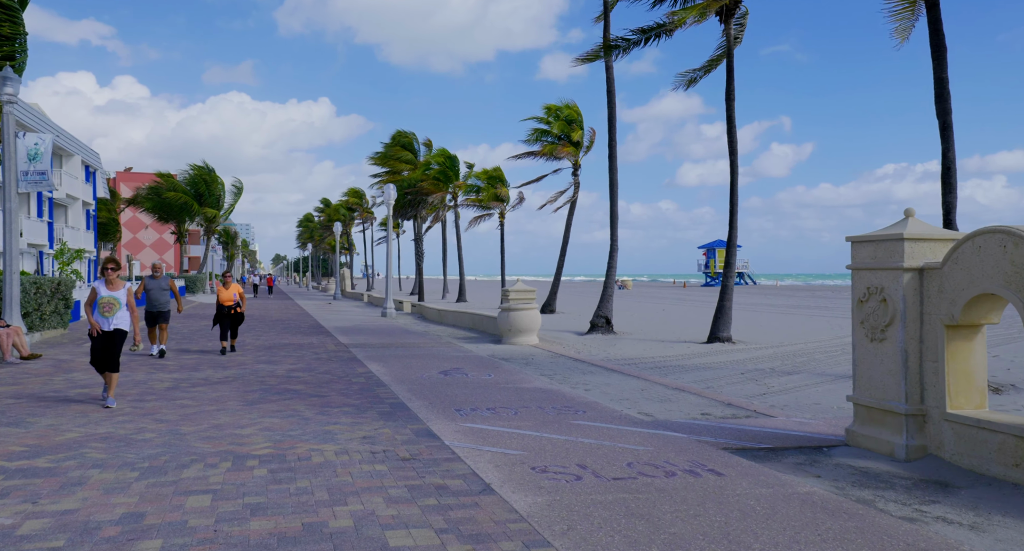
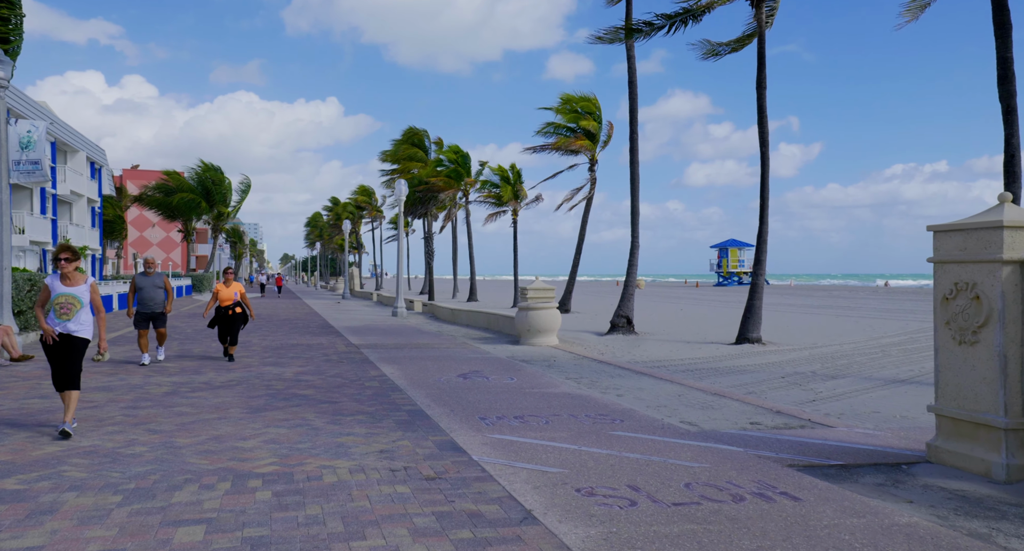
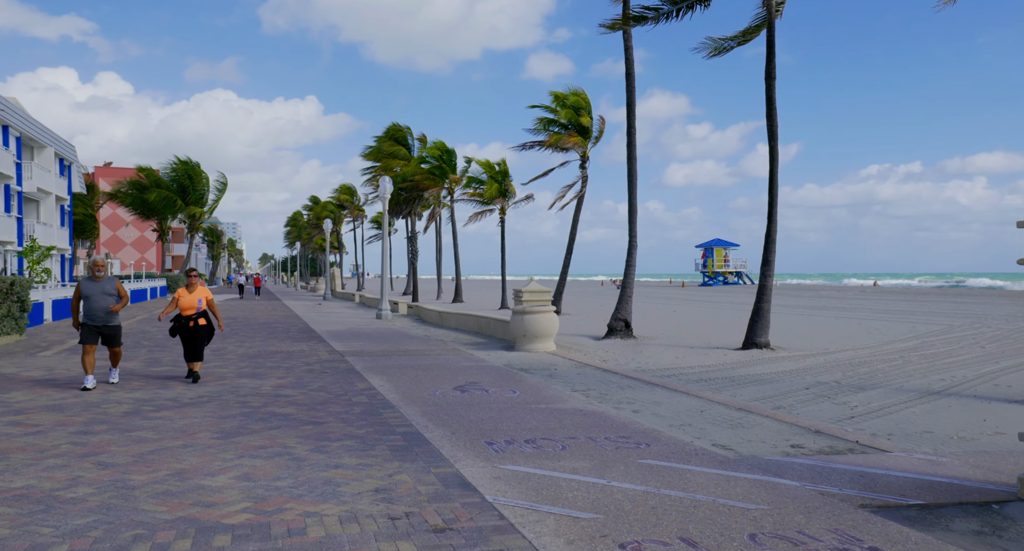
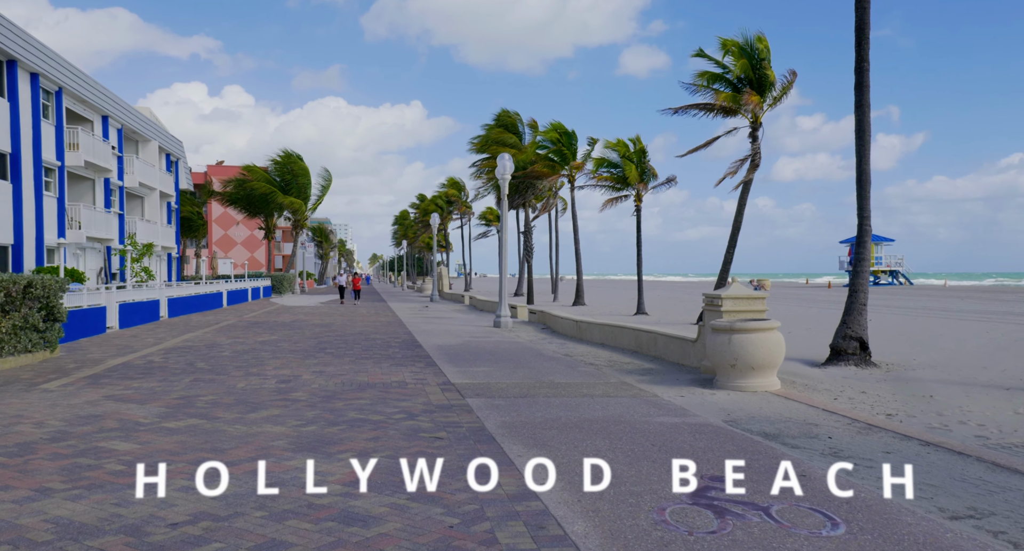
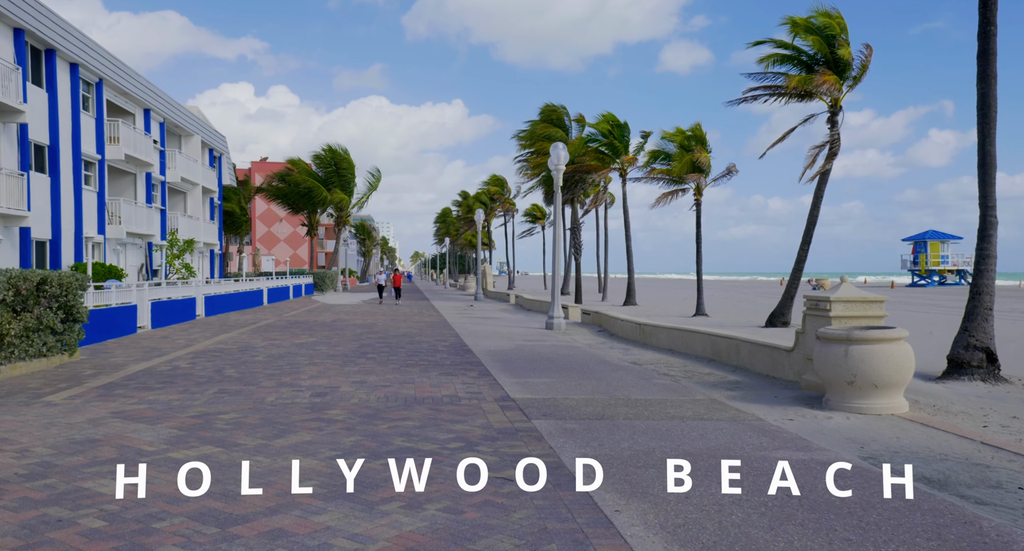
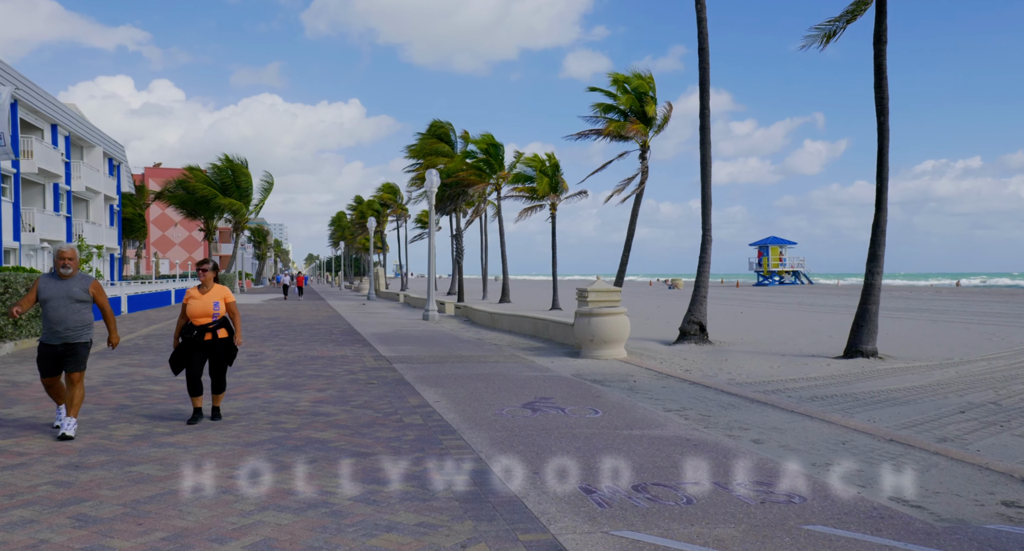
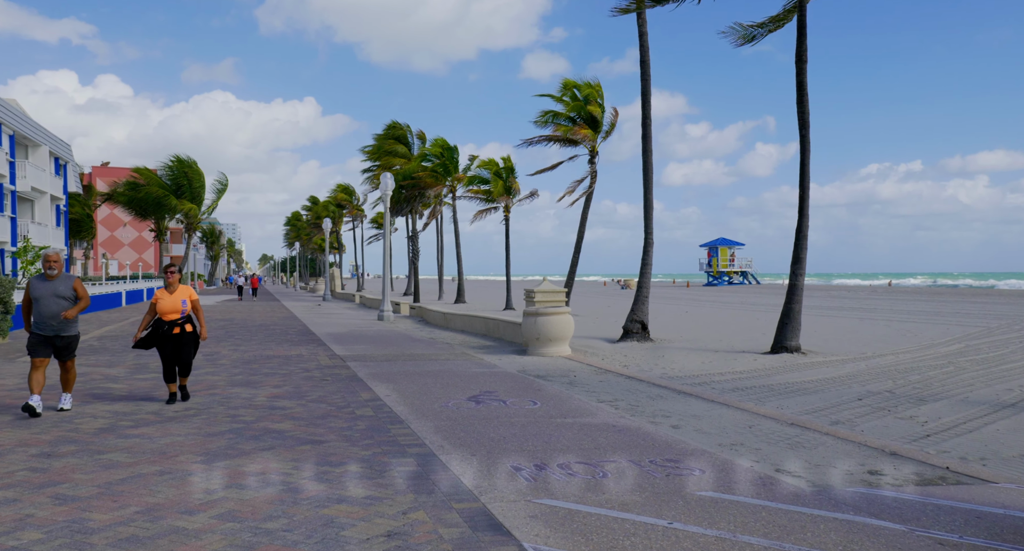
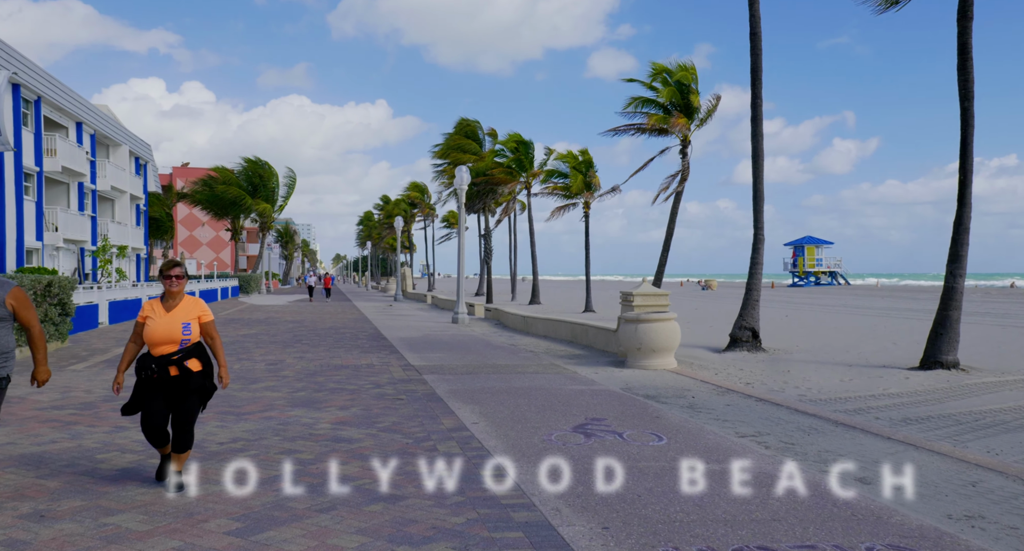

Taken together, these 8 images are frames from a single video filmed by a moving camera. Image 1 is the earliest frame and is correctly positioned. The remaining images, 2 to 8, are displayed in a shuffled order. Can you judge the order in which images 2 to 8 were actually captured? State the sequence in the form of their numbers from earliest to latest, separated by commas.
2, 3, 7, 6, 8, 4, 5
